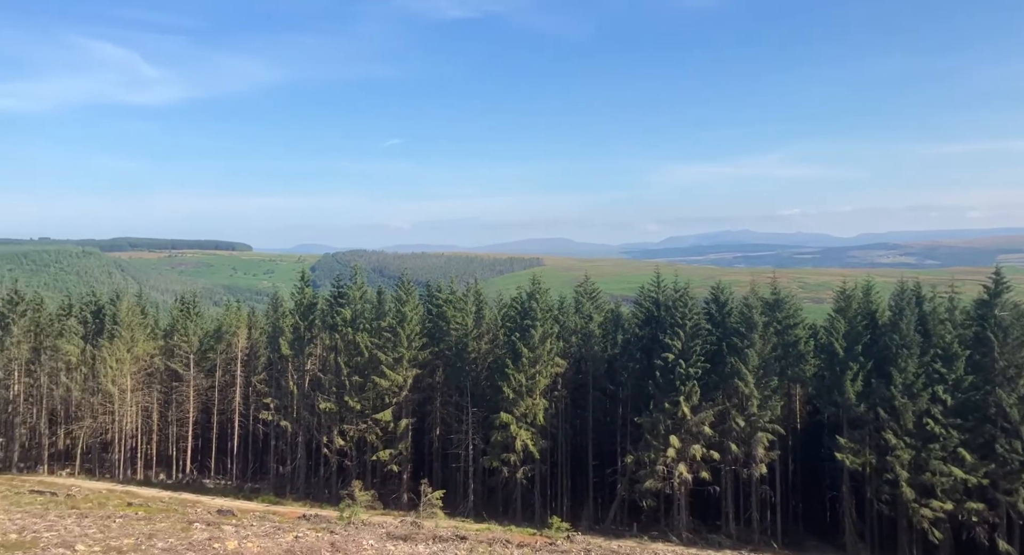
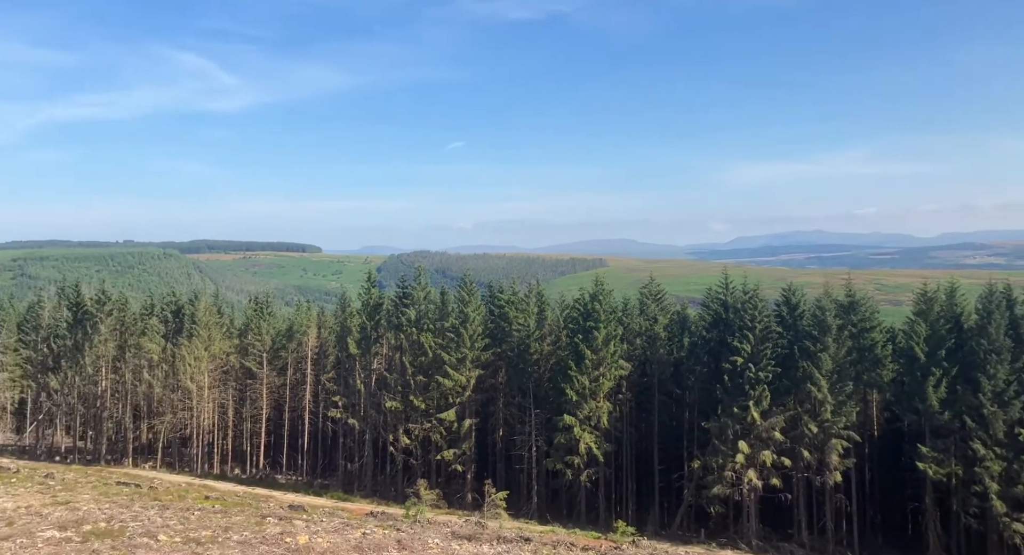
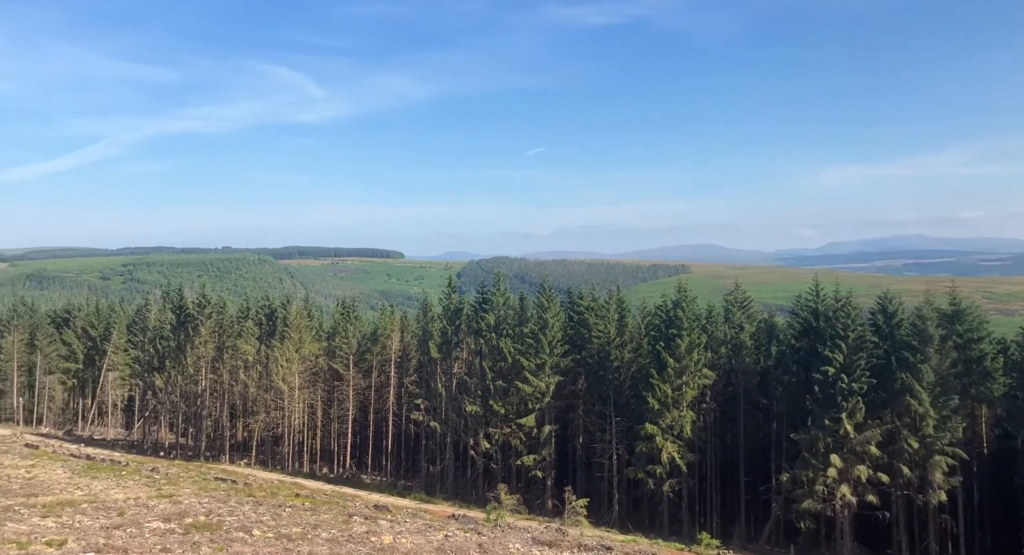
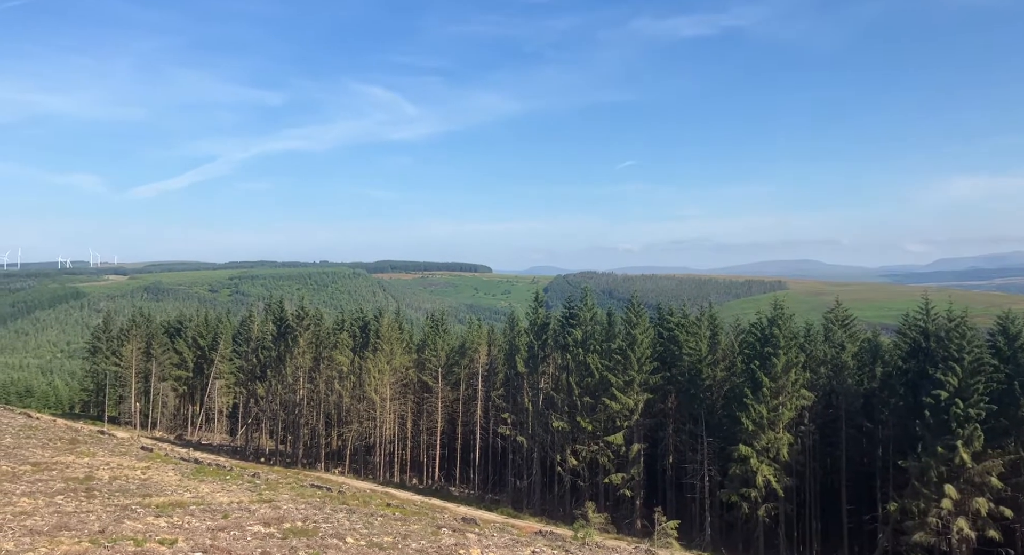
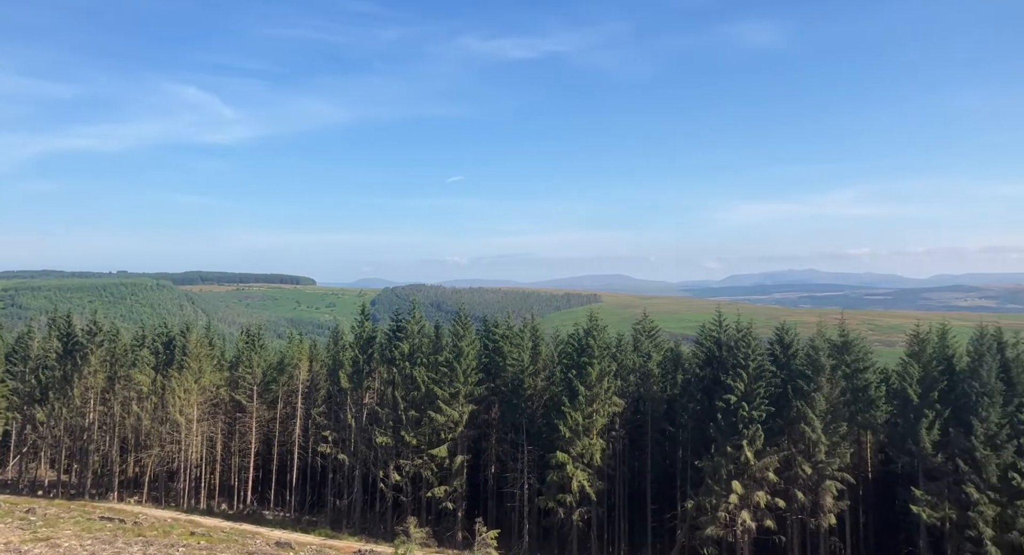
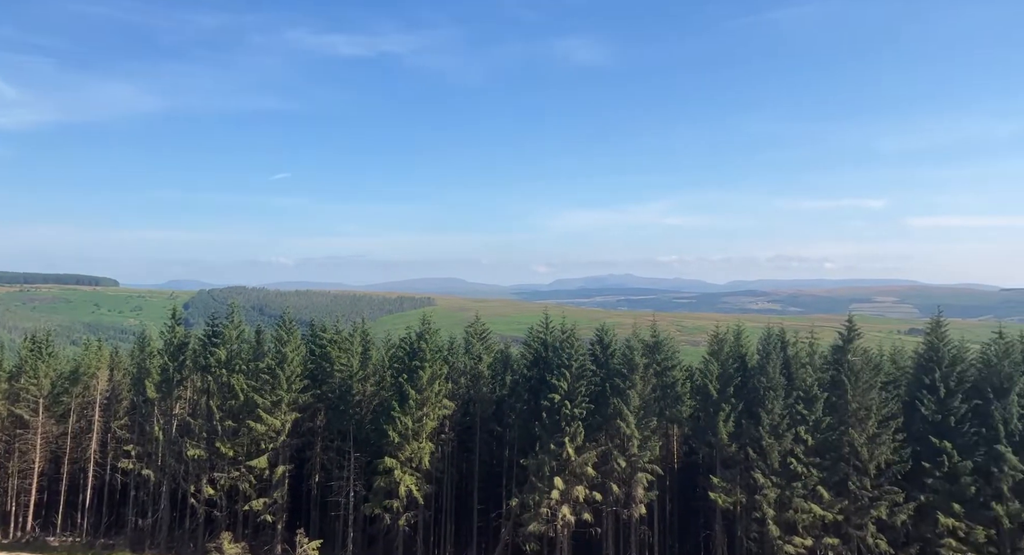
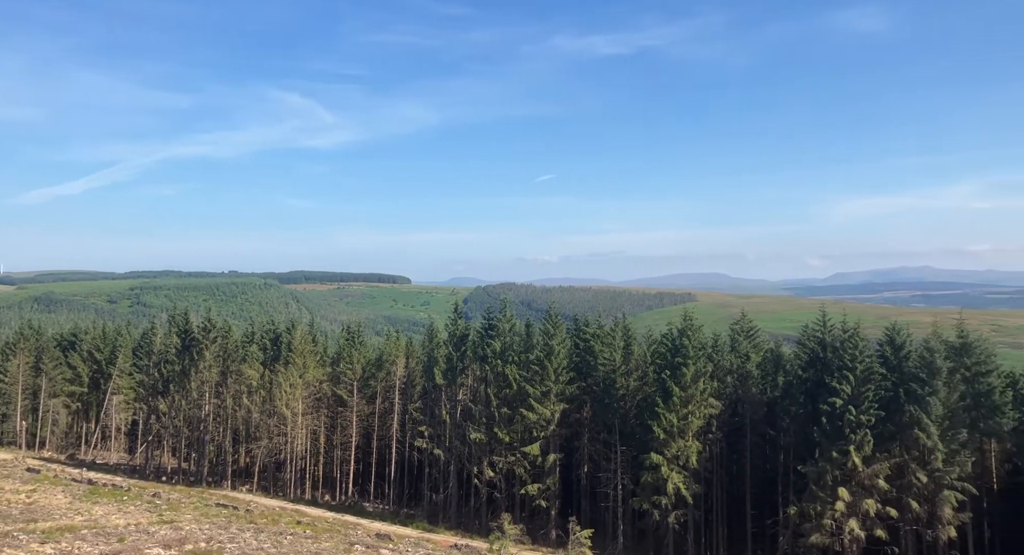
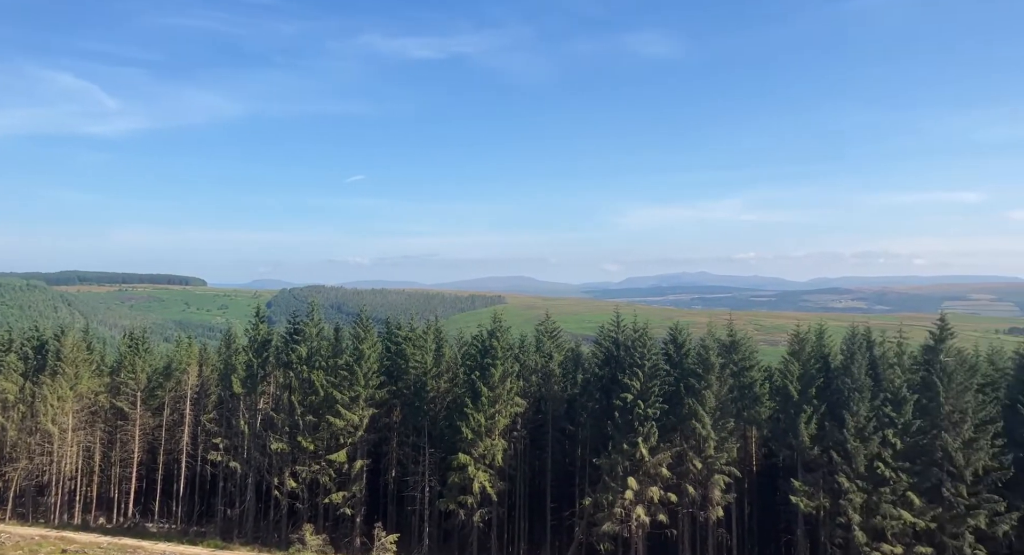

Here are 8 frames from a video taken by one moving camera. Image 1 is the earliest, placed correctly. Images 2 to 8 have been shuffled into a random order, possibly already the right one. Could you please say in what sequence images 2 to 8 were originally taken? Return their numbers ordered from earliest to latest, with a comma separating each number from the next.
2, 3, 4, 7, 5, 8, 6
